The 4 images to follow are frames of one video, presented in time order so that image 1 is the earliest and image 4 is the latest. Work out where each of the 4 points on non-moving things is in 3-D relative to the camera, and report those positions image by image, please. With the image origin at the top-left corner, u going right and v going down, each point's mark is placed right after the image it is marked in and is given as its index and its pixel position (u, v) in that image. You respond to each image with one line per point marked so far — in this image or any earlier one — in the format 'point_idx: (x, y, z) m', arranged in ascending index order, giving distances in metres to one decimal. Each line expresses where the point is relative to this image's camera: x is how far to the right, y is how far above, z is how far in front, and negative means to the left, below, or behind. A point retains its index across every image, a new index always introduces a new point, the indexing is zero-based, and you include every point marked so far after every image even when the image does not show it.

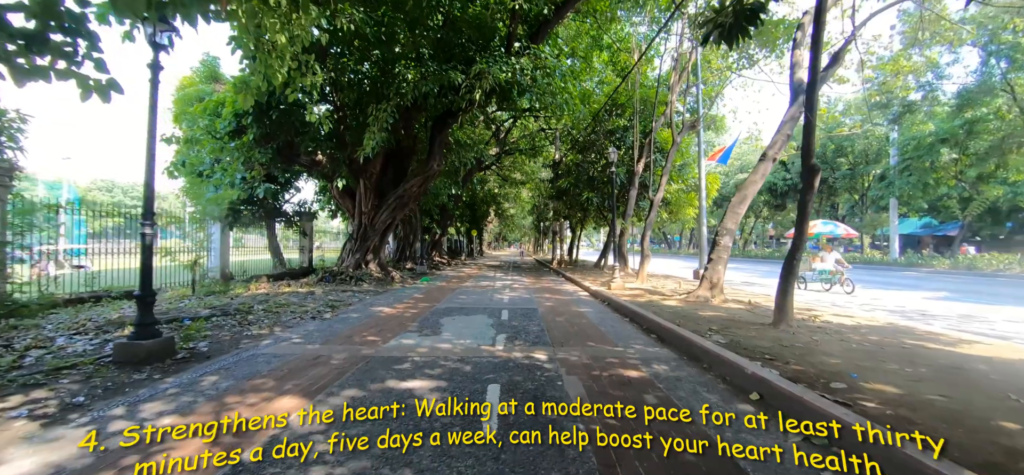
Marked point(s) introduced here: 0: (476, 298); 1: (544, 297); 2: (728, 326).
0: (-0.9, -1.6, +10.3) m
1: (+0.8, -1.6, +10.3) m
2: (+3.5, -1.4, +6.3) m
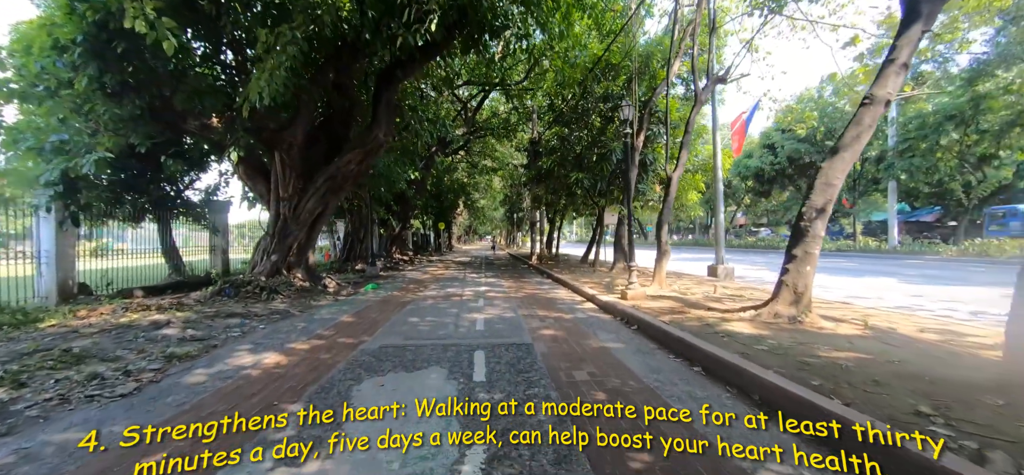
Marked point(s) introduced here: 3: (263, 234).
0: (-1.3, -1.4, +6.9) m
1: (+0.4, -1.4, +7.0) m
2: (+3.3, -1.2, +3.1) m
3: (-6.7, +0.1, +10.7) m
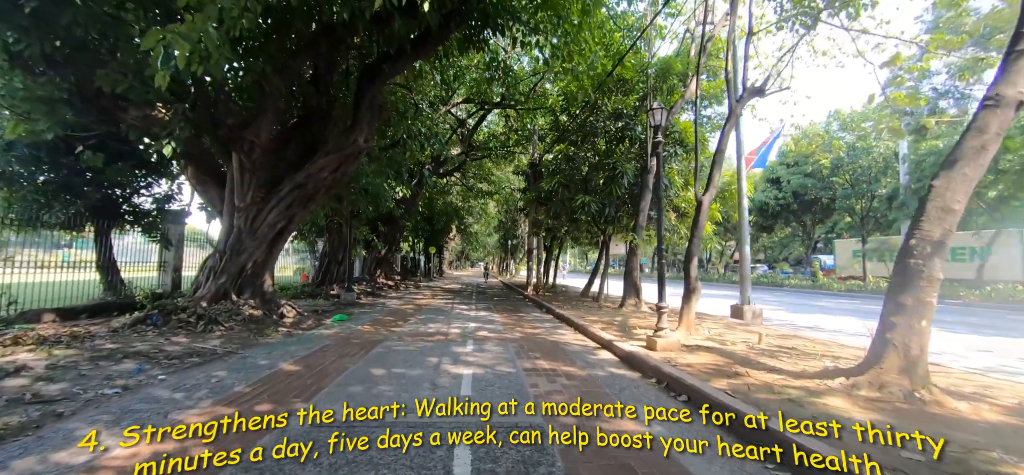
0: (-1.3, -1.7, +5.1) m
1: (+0.4, -1.8, +5.3) m
2: (+3.4, -1.5, +1.5) m
3: (-6.7, -0.3, +8.9) m
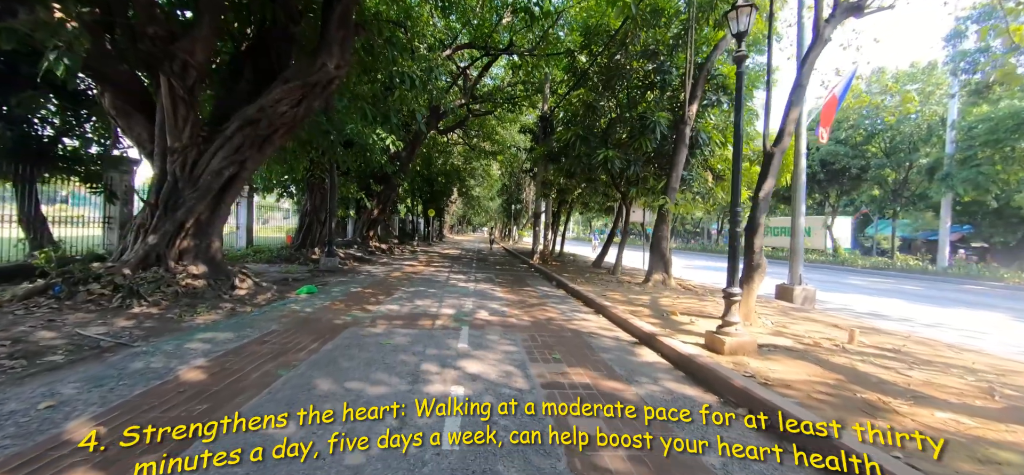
0: (-1.2, -1.3, +3.4) m
1: (+0.5, -1.4, +3.5) m
2: (+3.5, -1.4, -0.3) m
3: (-6.6, +0.6, +7.1) m
